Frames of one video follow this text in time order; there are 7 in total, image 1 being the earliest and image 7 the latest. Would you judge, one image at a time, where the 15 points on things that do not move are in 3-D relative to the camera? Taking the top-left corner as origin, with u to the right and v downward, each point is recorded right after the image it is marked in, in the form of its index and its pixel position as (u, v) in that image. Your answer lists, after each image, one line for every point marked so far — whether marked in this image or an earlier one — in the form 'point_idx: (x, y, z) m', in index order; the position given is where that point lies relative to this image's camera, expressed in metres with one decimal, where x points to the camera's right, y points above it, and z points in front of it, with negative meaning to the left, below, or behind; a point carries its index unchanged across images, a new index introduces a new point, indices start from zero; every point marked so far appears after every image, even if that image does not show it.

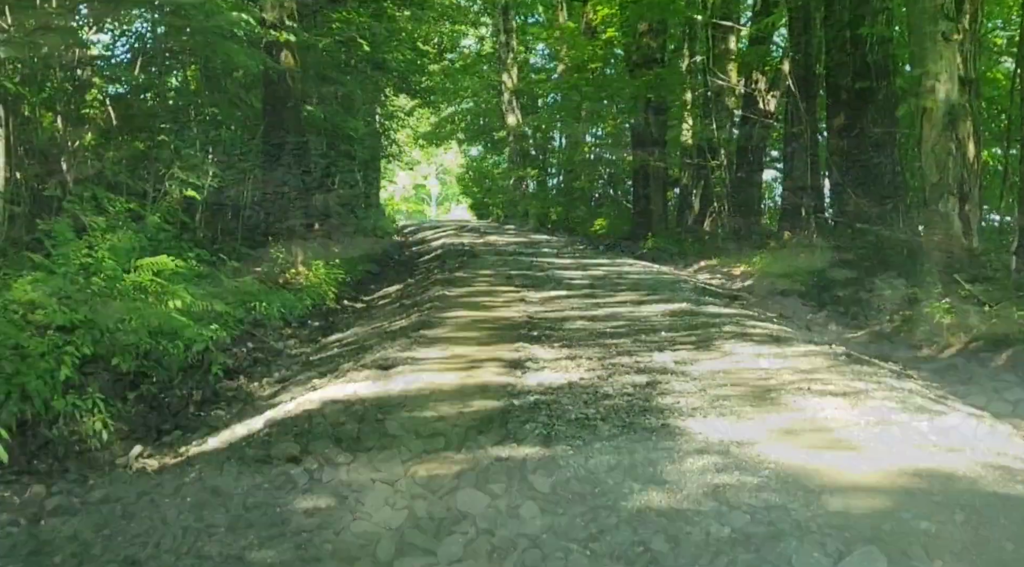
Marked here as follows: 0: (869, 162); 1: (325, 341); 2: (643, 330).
0: (+5.1, +1.8, +17.0) m
1: (-2.5, -0.8, +15.5) m
2: (+1.3, -0.5, +12.0) m
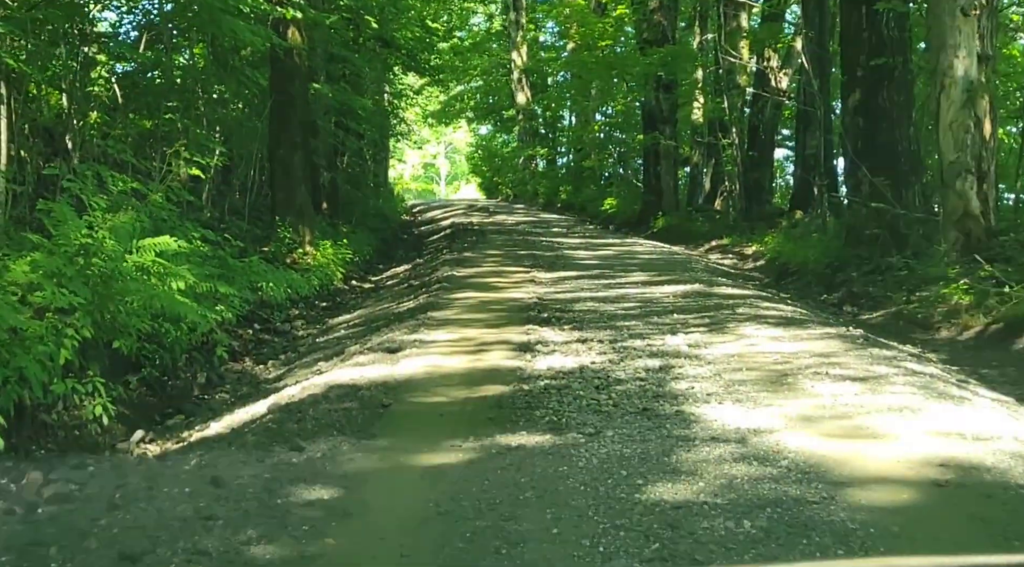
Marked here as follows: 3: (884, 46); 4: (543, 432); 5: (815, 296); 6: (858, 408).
0: (+5.3, +2.0, +16.7) m
1: (-2.3, -0.5, +15.3) m
2: (+1.4, -0.3, +11.8) m
3: (+5.2, +3.4, +16.6) m
4: (+0.2, -0.9, +6.9) m
5: (+4.1, -0.2, +16.1) m
6: (+2.0, -0.7, +6.9) m
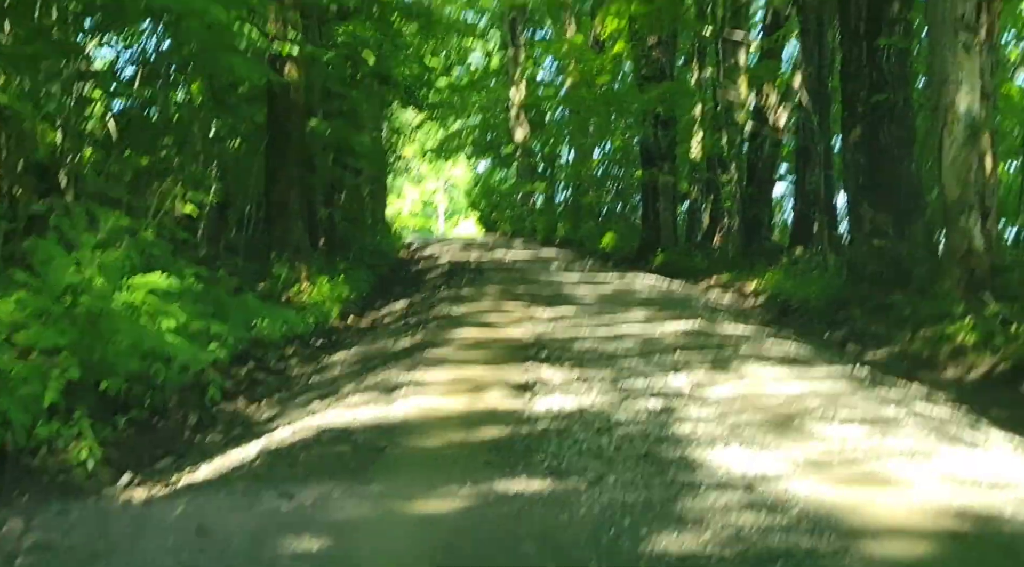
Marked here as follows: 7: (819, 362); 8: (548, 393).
0: (+5.2, +1.5, +16.5) m
1: (-2.4, -1.0, +15.1) m
2: (+1.4, -0.7, +11.6) m
3: (+5.2, +2.8, +16.5) m
4: (+0.2, -1.1, +6.7) m
5: (+4.1, -0.7, +15.9) m
6: (+2.0, -1.0, +6.7) m
7: (+2.8, -0.7, +10.7) m
8: (+0.3, -0.9, +9.3) m
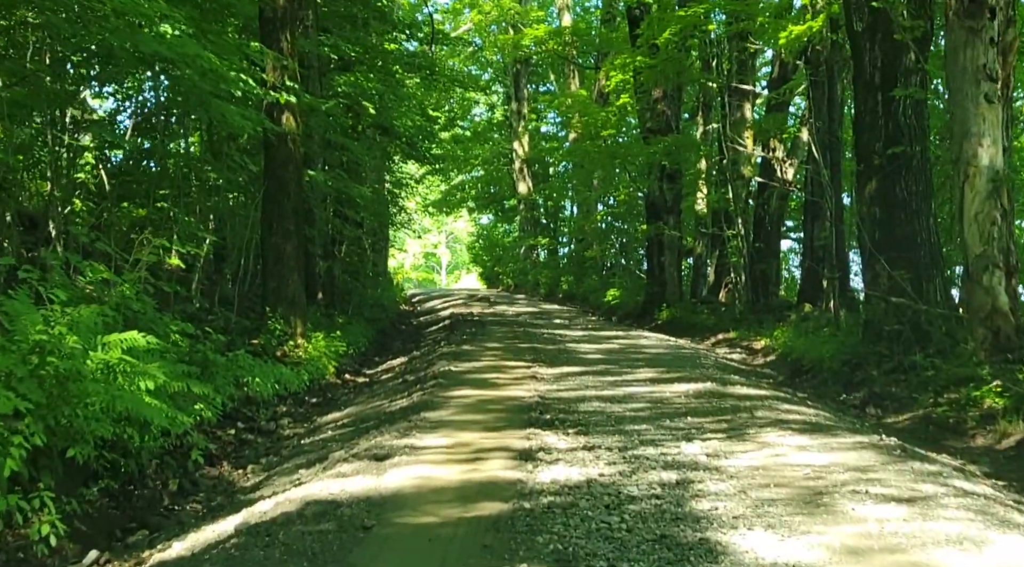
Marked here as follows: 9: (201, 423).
0: (+5.3, +0.7, +15.9) m
1: (-2.3, -1.7, +14.4) m
2: (+1.4, -1.2, +10.9) m
3: (+5.2, +2.0, +16.0) m
4: (+0.2, -1.4, +6.0) m
5: (+4.1, -1.4, +15.2) m
6: (+2.0, -1.3, +6.0) m
7: (+2.8, -1.2, +10.0) m
8: (+0.3, -1.3, +8.6) m
9: (-3.3, -1.5, +12.3) m
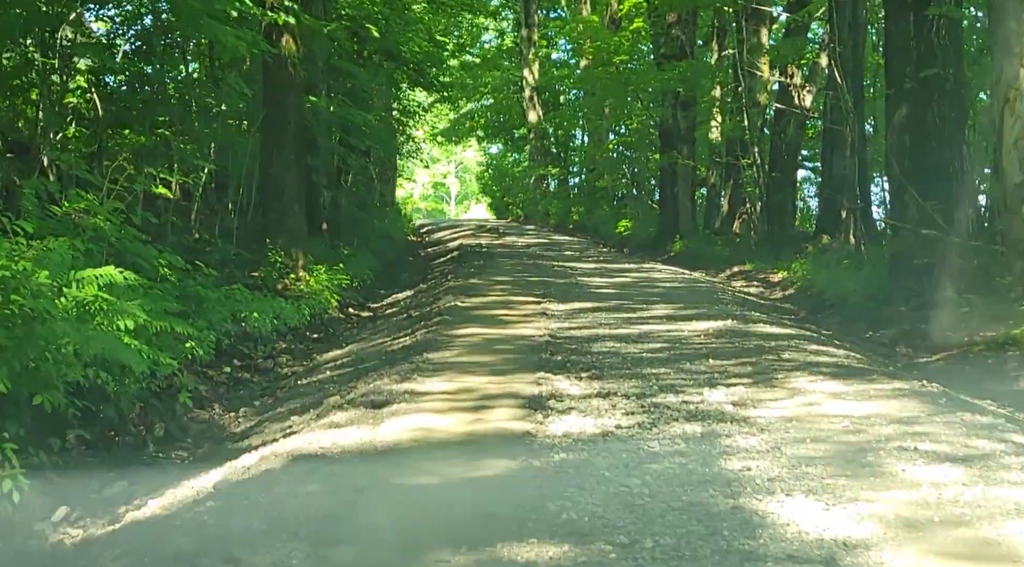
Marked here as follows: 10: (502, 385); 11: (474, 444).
0: (+5.4, +1.6, +15.0) m
1: (-2.2, -0.9, +13.7) m
2: (+1.5, -0.6, +10.2) m
3: (+5.4, +2.9, +15.0) m
4: (+0.2, -1.1, +5.3) m
5: (+4.3, -0.6, +14.4) m
6: (+2.1, -1.0, +5.3) m
7: (+2.9, -0.7, +9.3) m
8: (+0.4, -0.9, +7.9) m
9: (-3.2, -0.8, +11.6) m
10: (-0.1, -0.8, +9.0) m
11: (-0.2, -1.0, +7.0) m
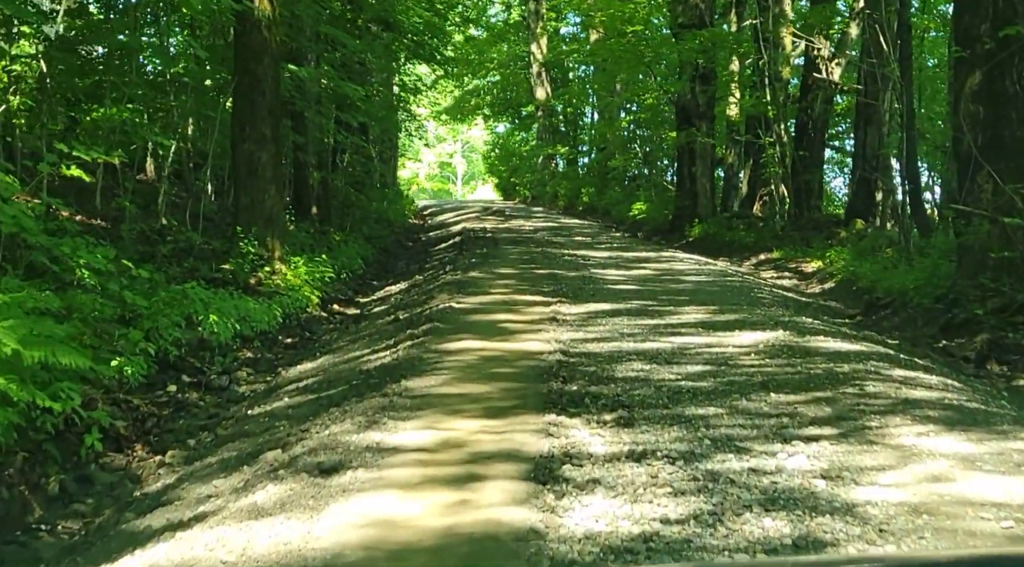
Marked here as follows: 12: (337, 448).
0: (+5.4, +1.6, +12.6) m
1: (-2.2, -0.9, +11.4) m
2: (+1.5, -0.7, +7.8) m
3: (+5.4, +2.9, +12.6) m
4: (+0.2, -1.3, +3.0) m
5: (+4.3, -0.6, +12.1) m
6: (+2.0, -1.2, +3.0) m
7: (+2.9, -0.8, +7.0) m
8: (+0.3, -1.0, +5.6) m
9: (-3.2, -0.8, +9.3) m
10: (-0.1, -0.9, +6.7) m
11: (-0.2, -1.1, +4.7) m
12: (-1.0, -0.9, +6.6) m
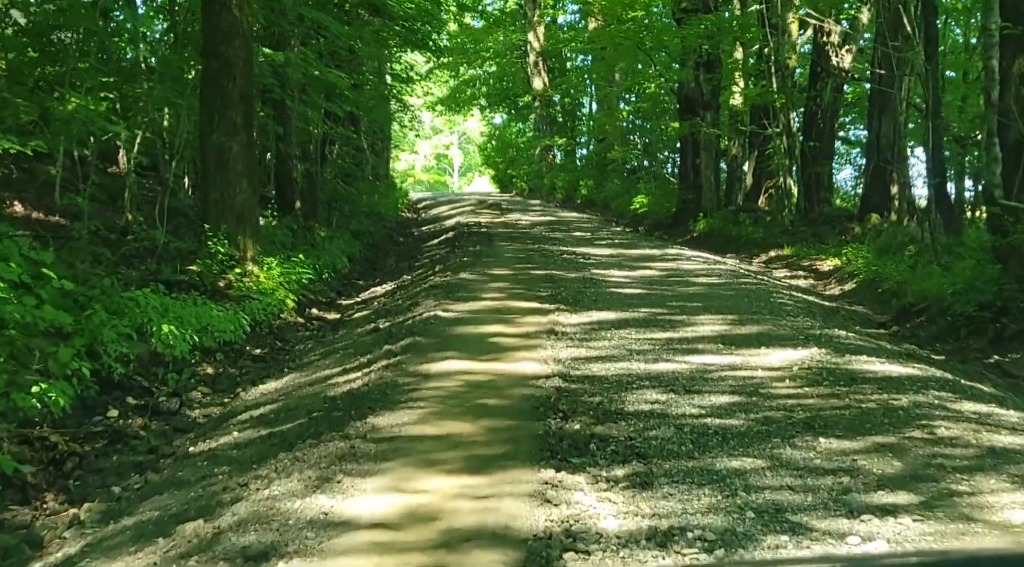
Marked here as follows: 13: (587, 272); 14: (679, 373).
0: (+5.4, +1.5, +11.2) m
1: (-2.3, -1.0, +9.9) m
2: (+1.5, -0.8, +6.4) m
3: (+5.3, +2.9, +11.1) m
4: (+0.1, -1.4, +1.5) m
5: (+4.2, -0.7, +10.6) m
6: (+2.0, -1.3, +1.5) m
7: (+2.8, -0.9, +5.5) m
8: (+0.3, -1.1, +4.1) m
9: (-3.2, -0.9, +7.9) m
10: (-0.1, -1.0, +5.2) m
11: (-0.3, -1.2, +3.2) m
12: (-1.0, -1.0, +5.2) m
13: (+1.0, +0.2, +16.4) m
14: (+1.2, -0.6, +8.4) m
